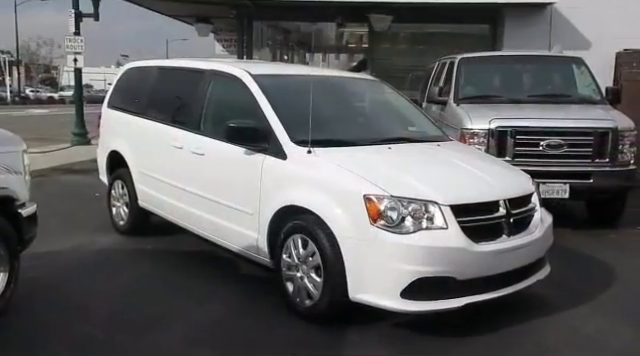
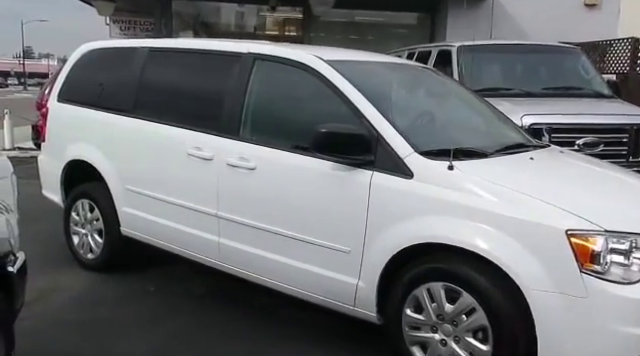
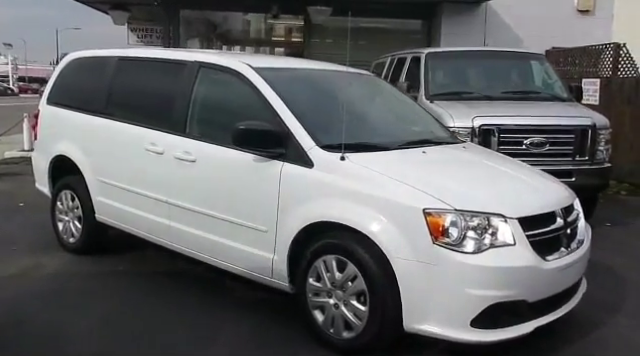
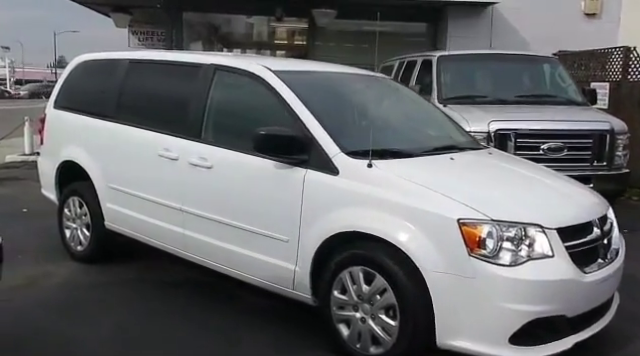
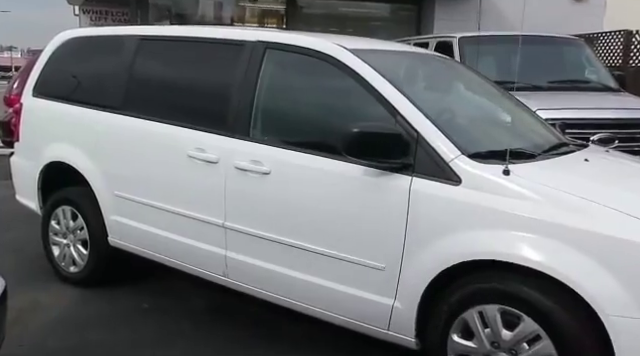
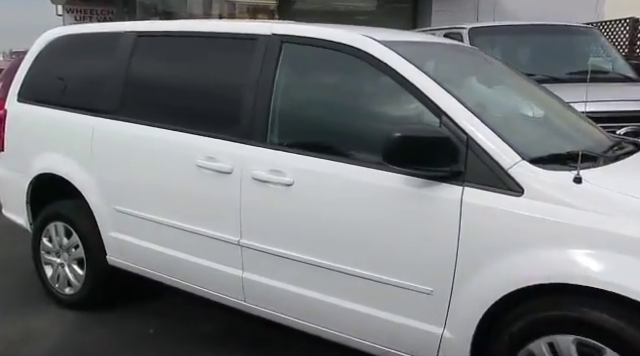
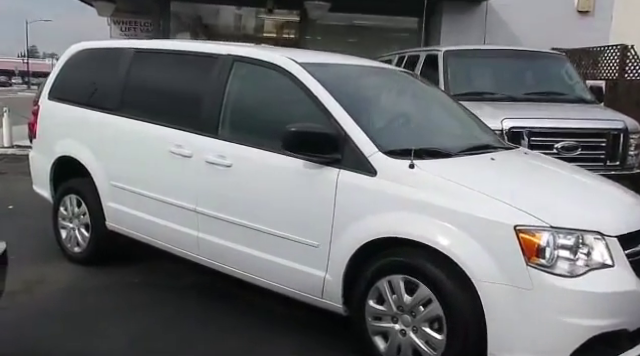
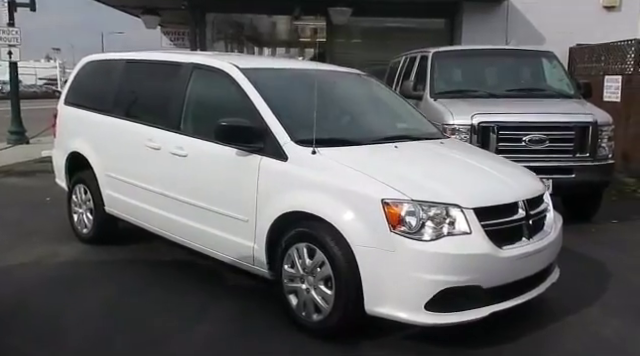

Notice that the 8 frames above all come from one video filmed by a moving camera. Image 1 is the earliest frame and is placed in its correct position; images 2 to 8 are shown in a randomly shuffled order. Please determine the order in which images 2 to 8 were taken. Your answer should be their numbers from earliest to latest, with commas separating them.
8, 3, 4, 7, 2, 5, 6
